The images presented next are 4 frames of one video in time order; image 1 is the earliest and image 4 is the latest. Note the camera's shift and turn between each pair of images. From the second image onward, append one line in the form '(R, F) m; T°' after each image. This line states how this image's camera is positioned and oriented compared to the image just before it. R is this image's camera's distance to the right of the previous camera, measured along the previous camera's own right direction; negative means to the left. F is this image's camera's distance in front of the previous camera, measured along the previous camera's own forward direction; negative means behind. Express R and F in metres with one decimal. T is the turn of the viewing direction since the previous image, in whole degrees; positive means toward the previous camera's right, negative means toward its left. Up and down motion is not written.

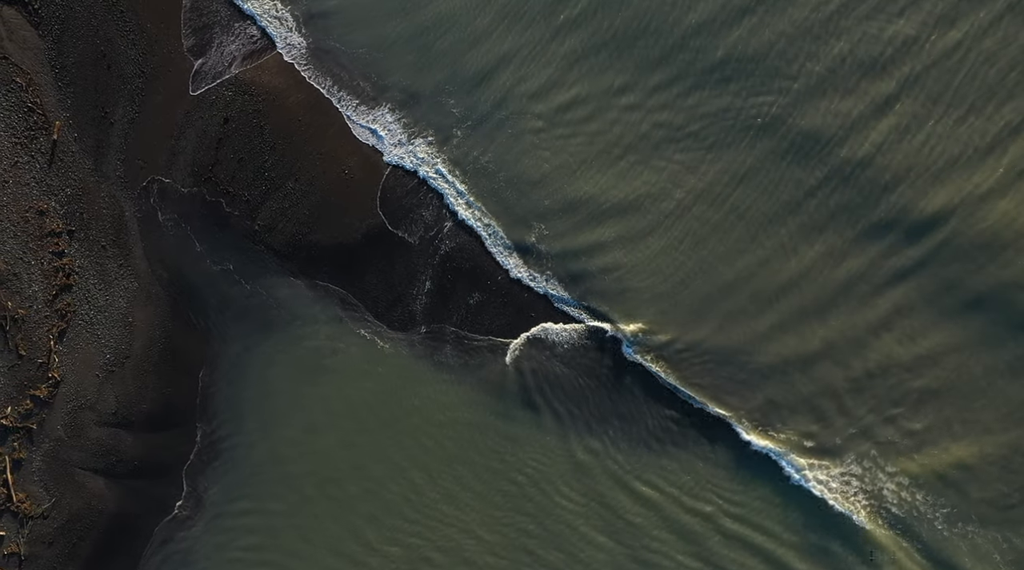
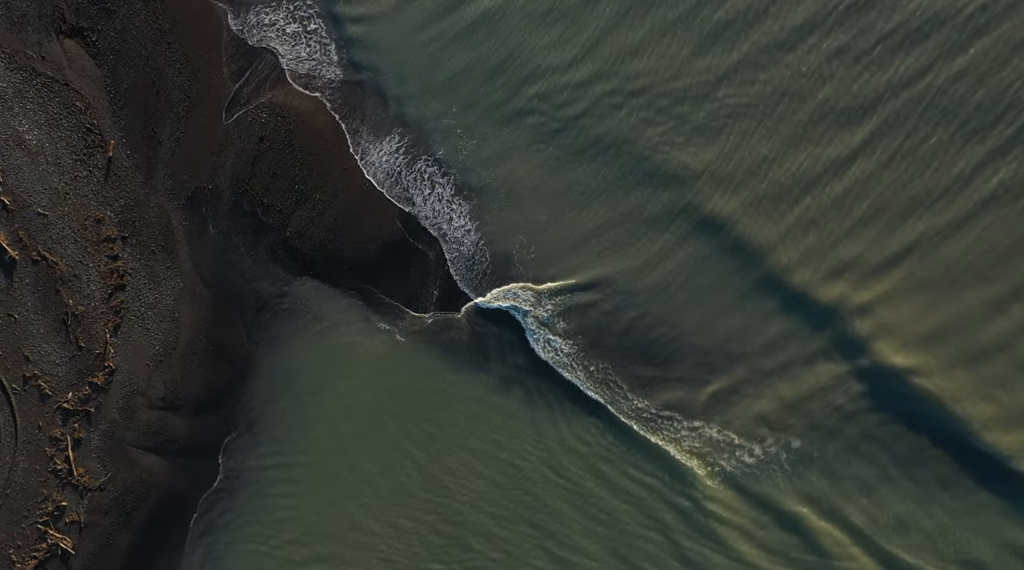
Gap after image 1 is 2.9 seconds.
(+0.8, -1.3) m; -4°
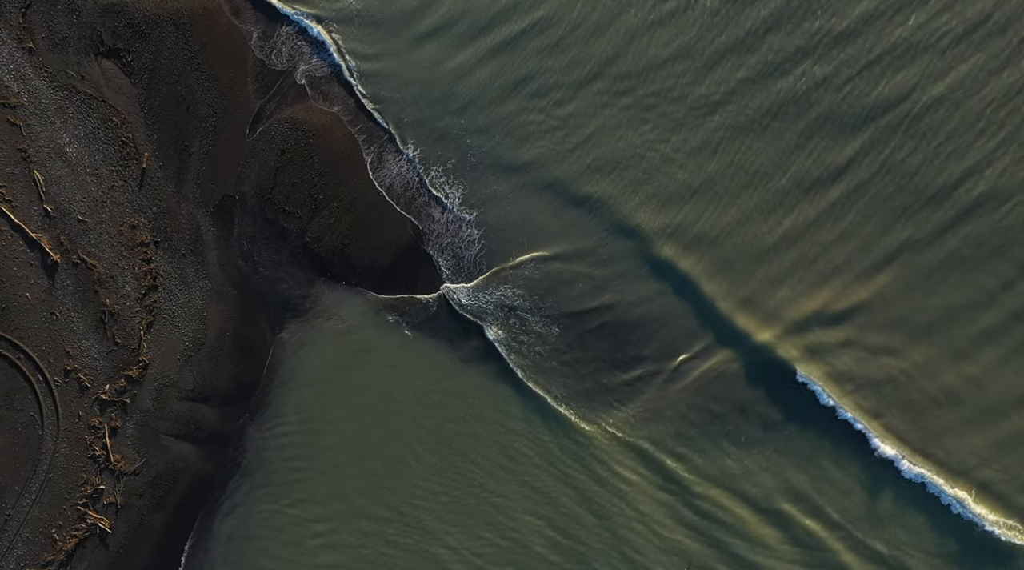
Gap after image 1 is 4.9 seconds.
(+0.1, -1.1) m; -1°
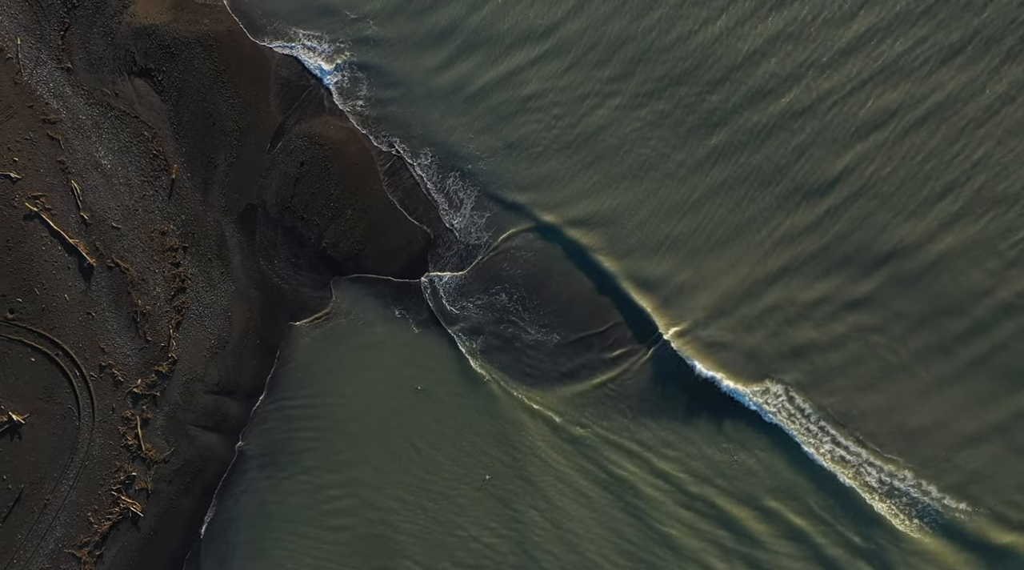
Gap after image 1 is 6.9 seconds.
(+0.2, -1.2) m; -1°
